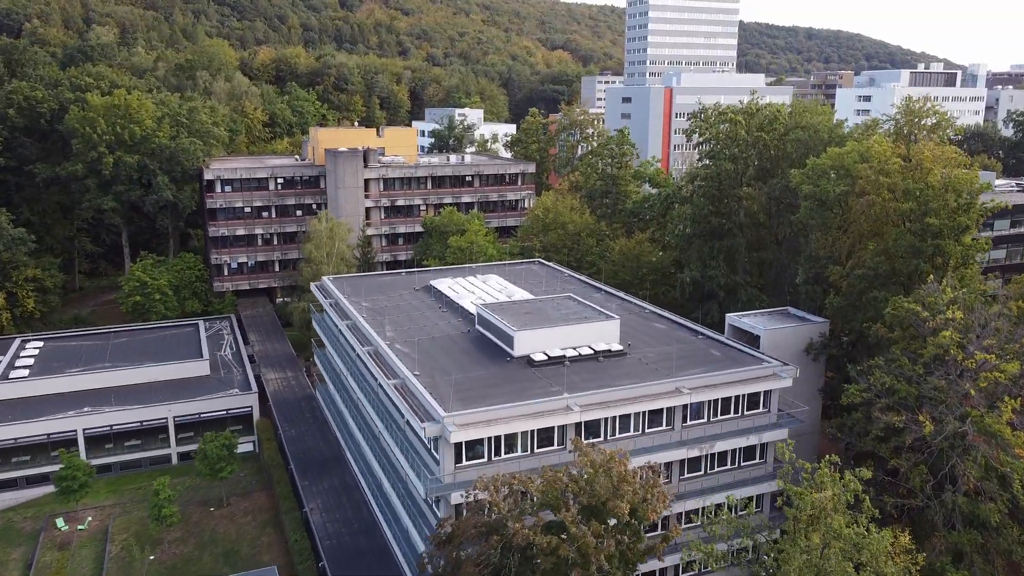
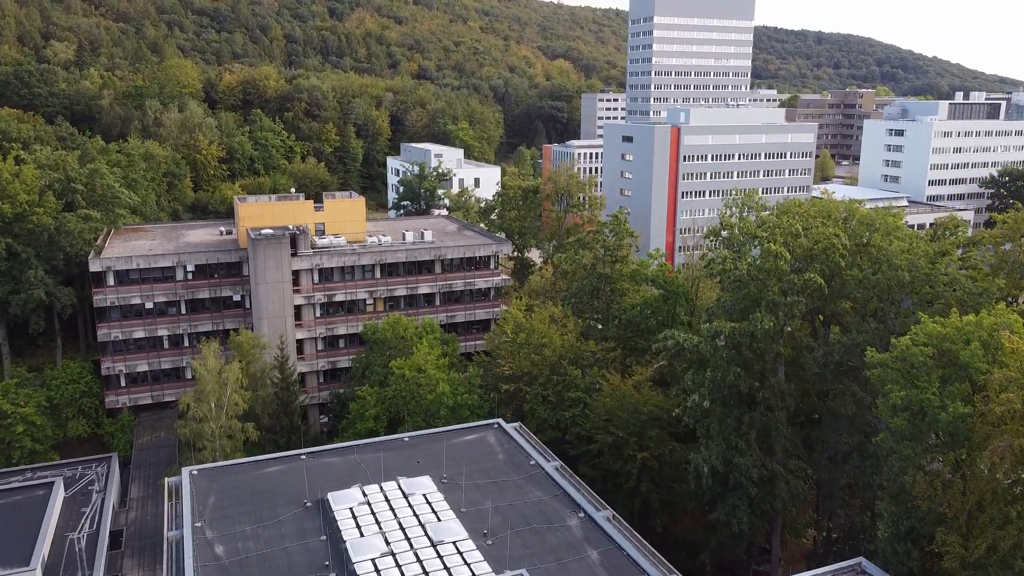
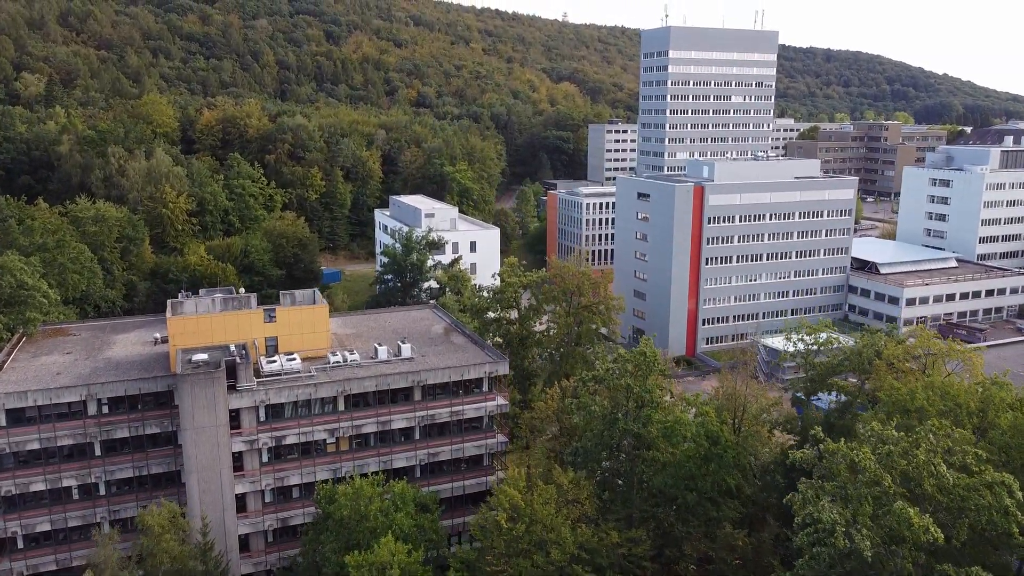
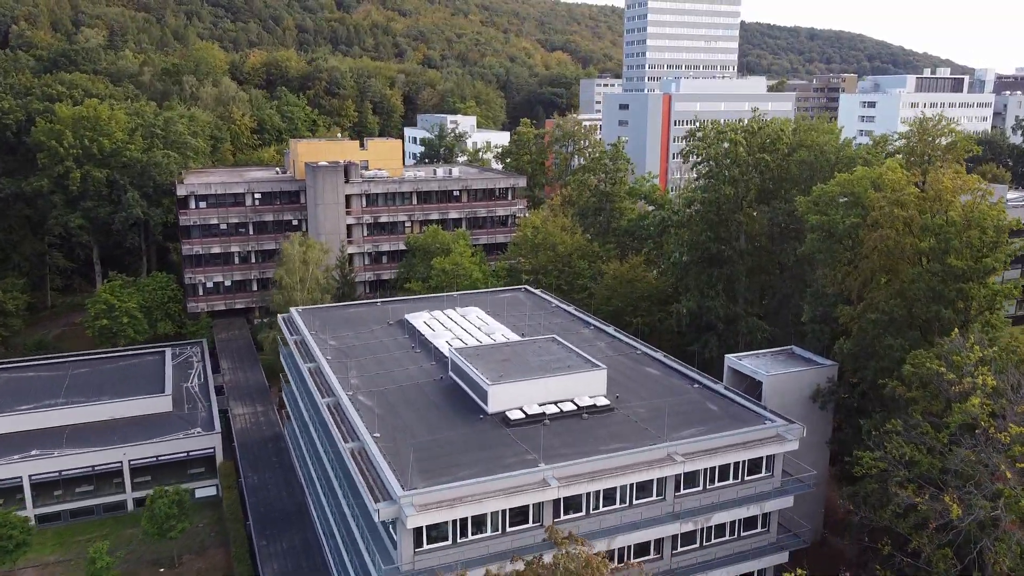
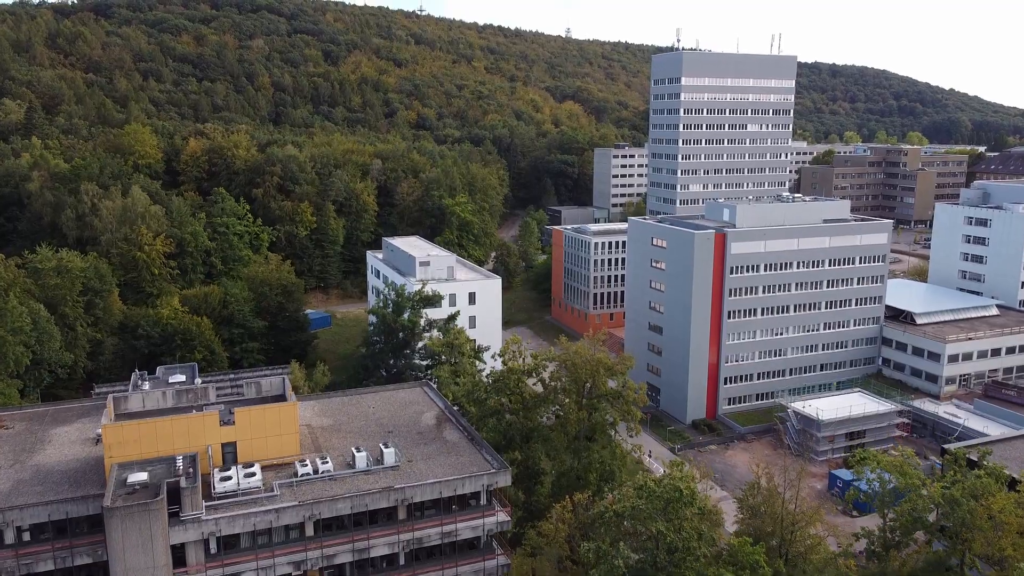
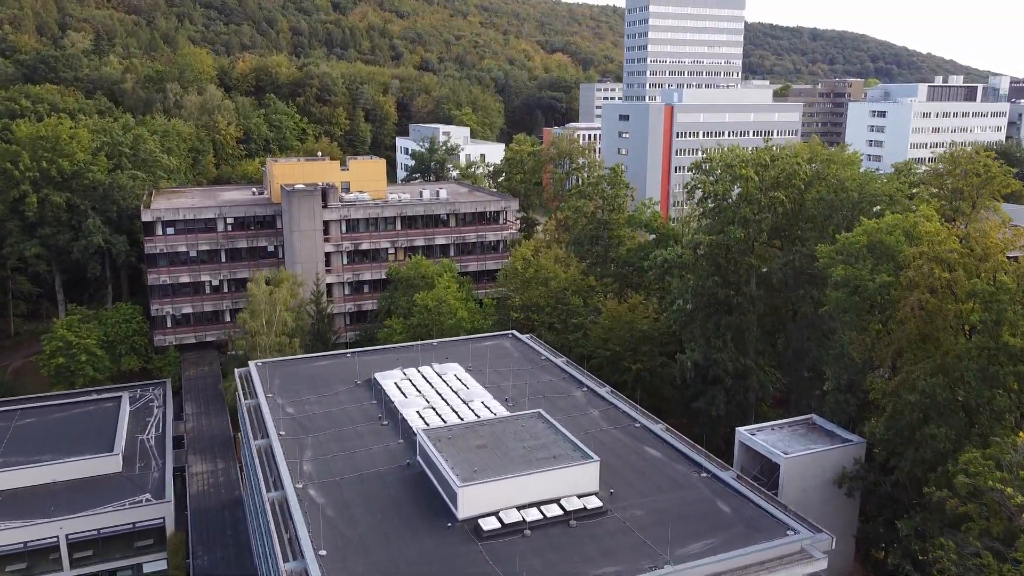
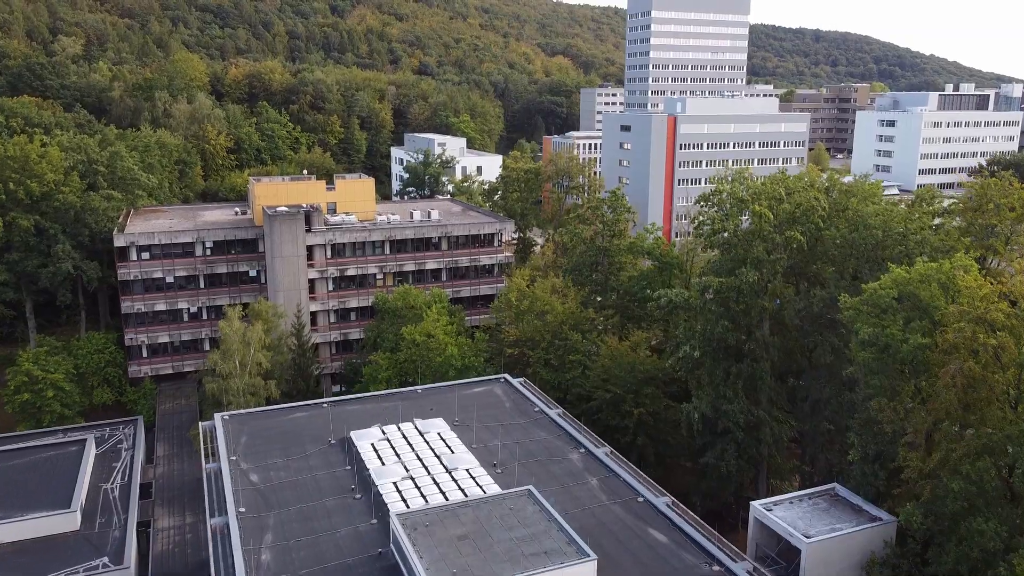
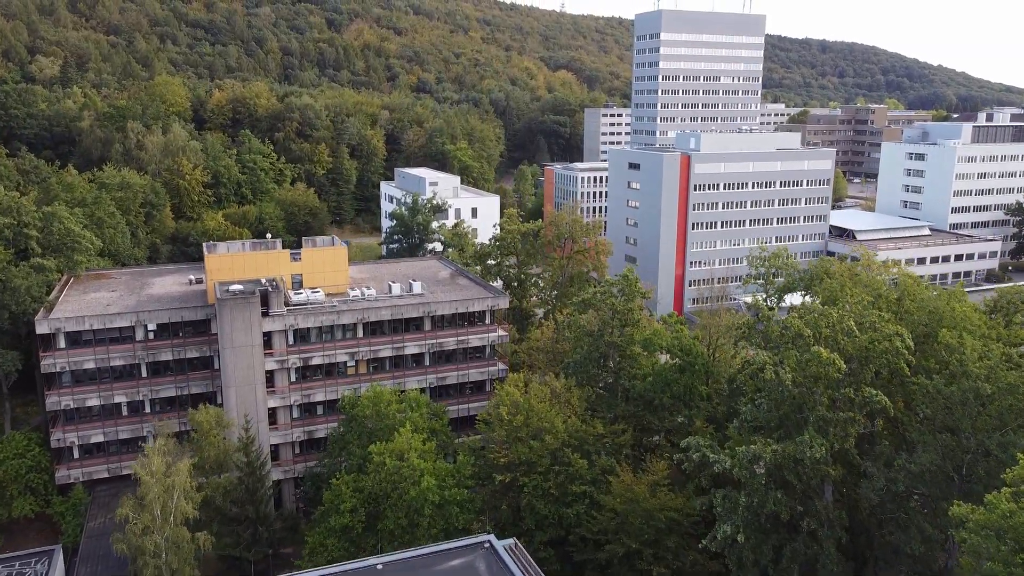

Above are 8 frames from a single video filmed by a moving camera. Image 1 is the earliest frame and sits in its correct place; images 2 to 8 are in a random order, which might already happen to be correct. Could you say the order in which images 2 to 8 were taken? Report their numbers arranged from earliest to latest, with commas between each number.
4, 6, 7, 2, 8, 3, 5
